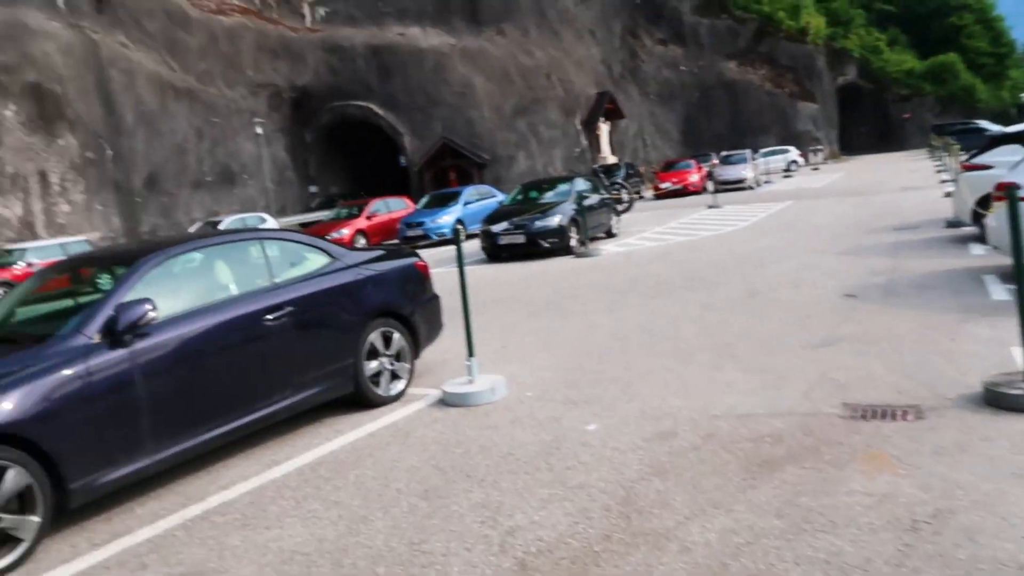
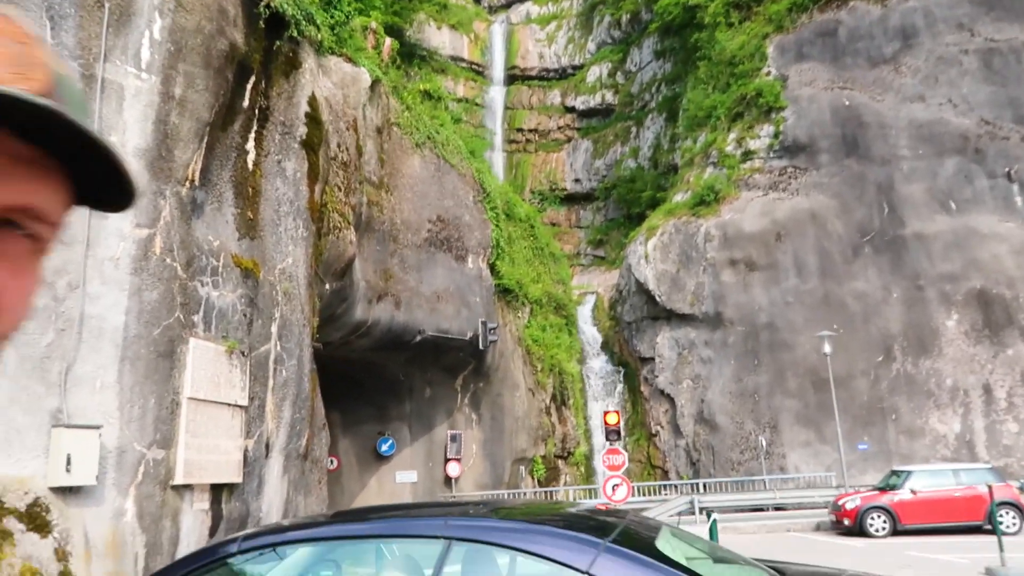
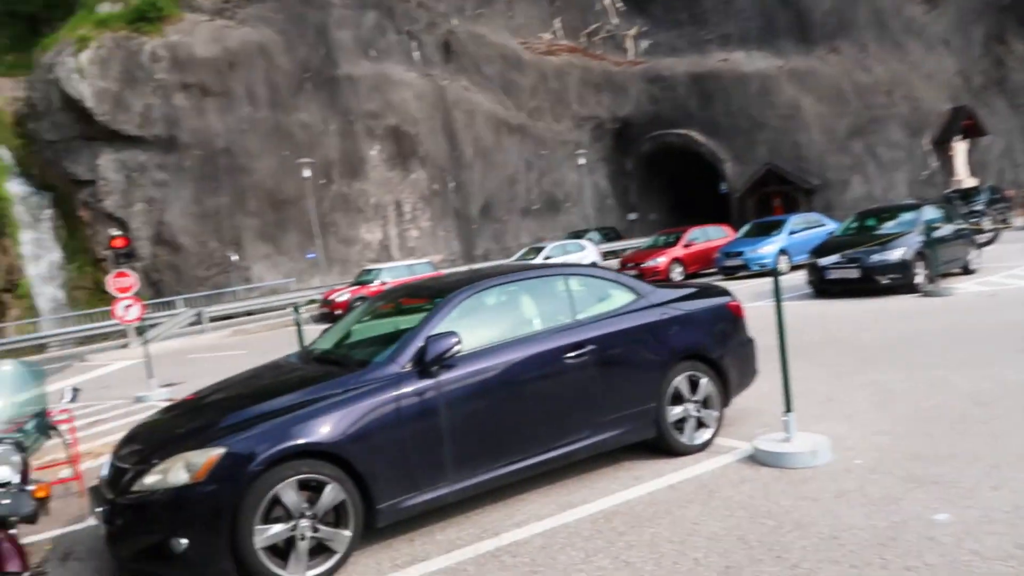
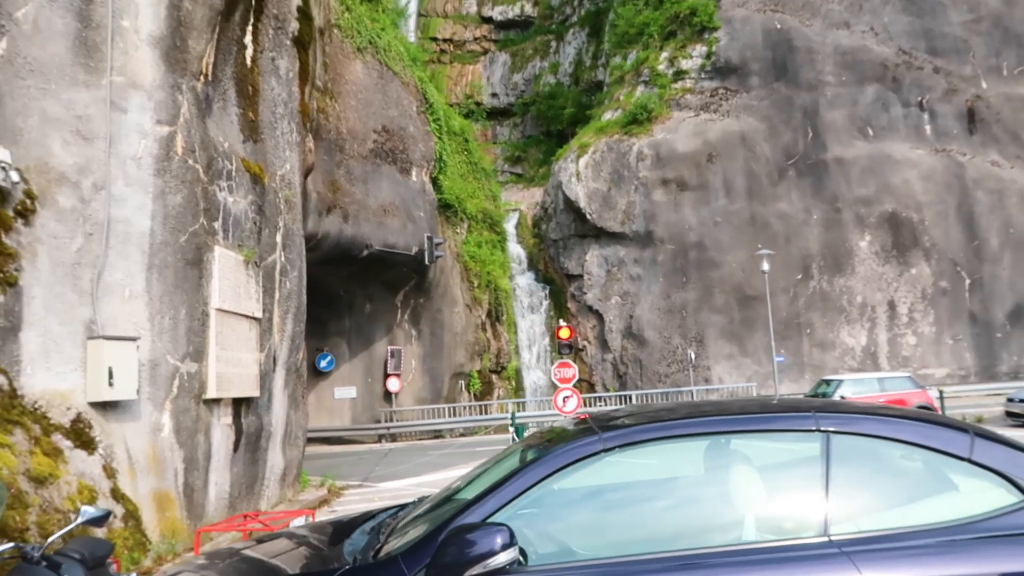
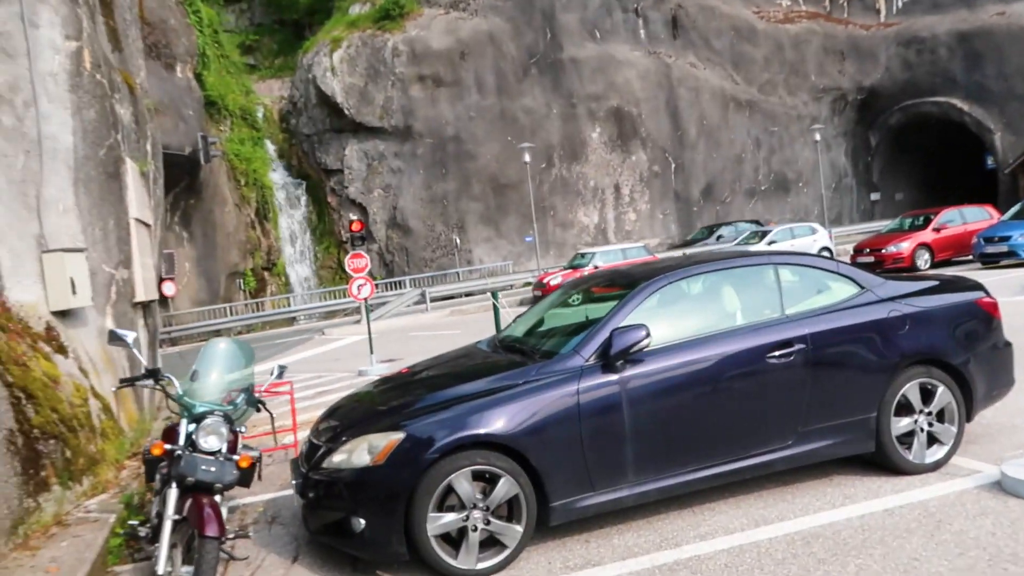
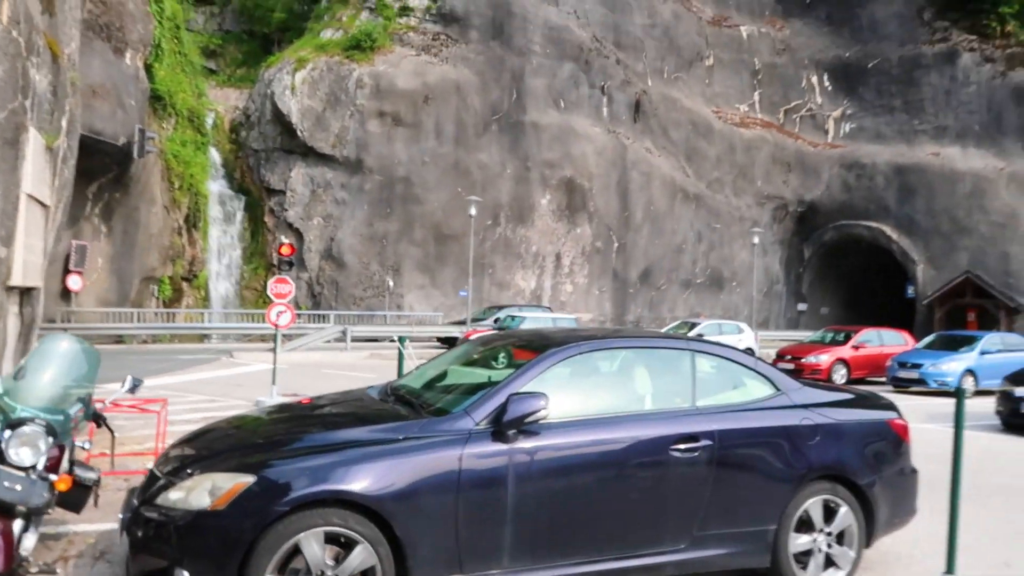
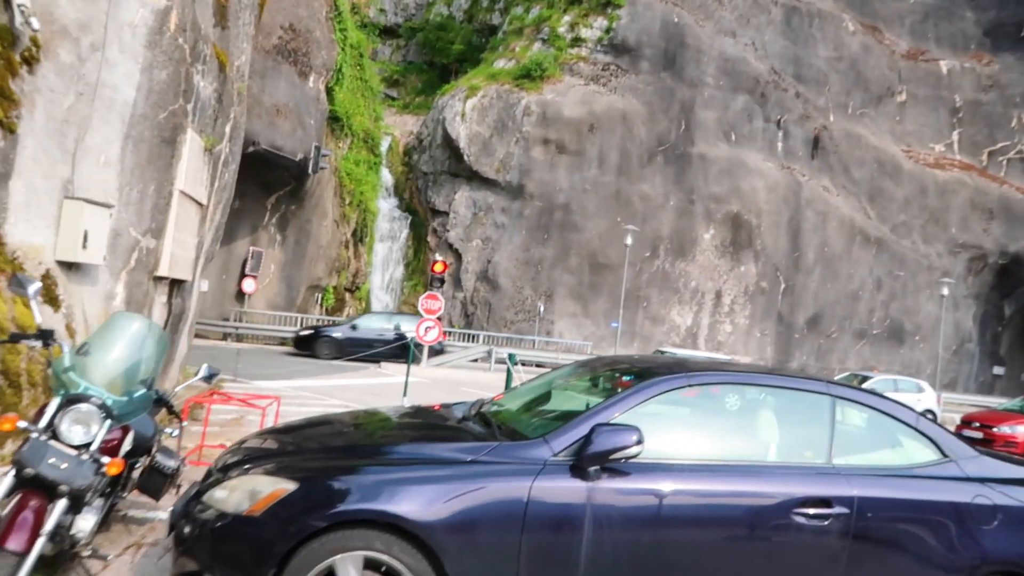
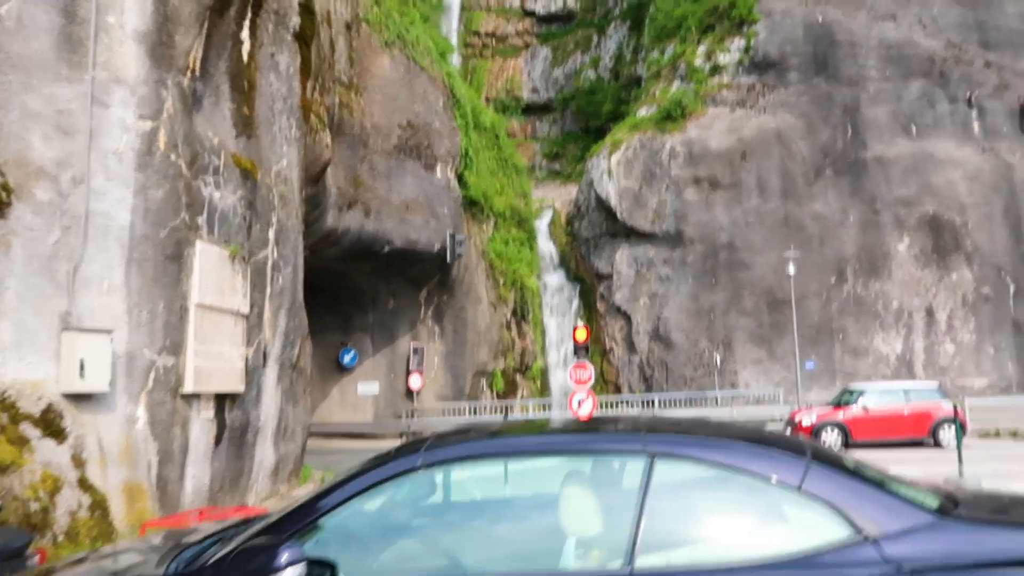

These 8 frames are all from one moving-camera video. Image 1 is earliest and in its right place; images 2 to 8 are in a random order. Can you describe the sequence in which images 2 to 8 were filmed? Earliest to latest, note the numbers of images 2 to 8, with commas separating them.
3, 5, 6, 7, 4, 8, 2
